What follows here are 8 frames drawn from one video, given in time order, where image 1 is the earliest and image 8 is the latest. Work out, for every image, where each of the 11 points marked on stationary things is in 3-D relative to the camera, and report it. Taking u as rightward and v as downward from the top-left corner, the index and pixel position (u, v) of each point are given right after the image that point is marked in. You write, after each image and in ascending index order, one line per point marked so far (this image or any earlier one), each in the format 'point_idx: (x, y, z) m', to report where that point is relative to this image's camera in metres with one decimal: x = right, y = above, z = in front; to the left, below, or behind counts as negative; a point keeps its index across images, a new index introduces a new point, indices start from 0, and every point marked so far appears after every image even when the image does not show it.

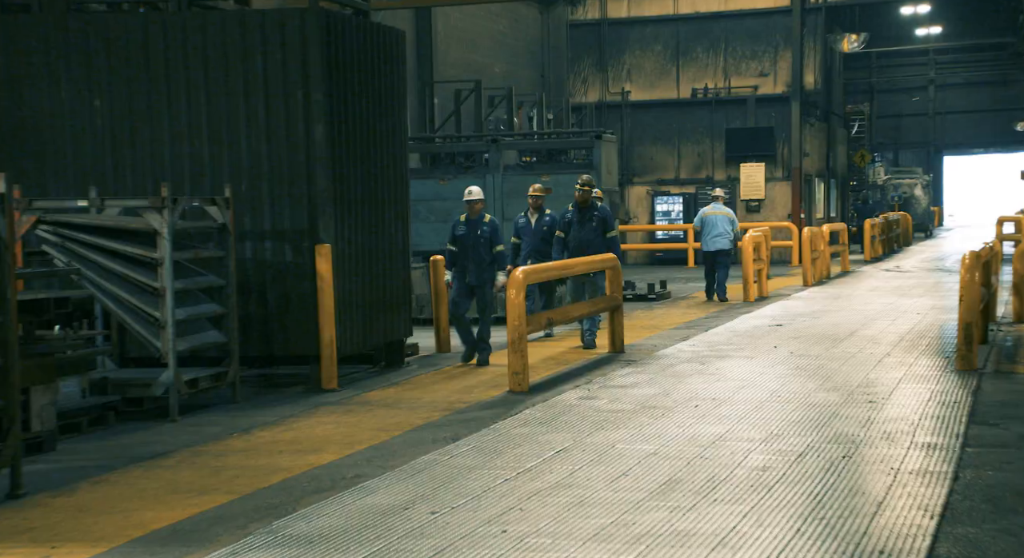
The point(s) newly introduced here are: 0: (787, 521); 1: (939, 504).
0: (+1.7, -1.4, +6.2) m
1: (+2.7, -1.4, +6.1) m
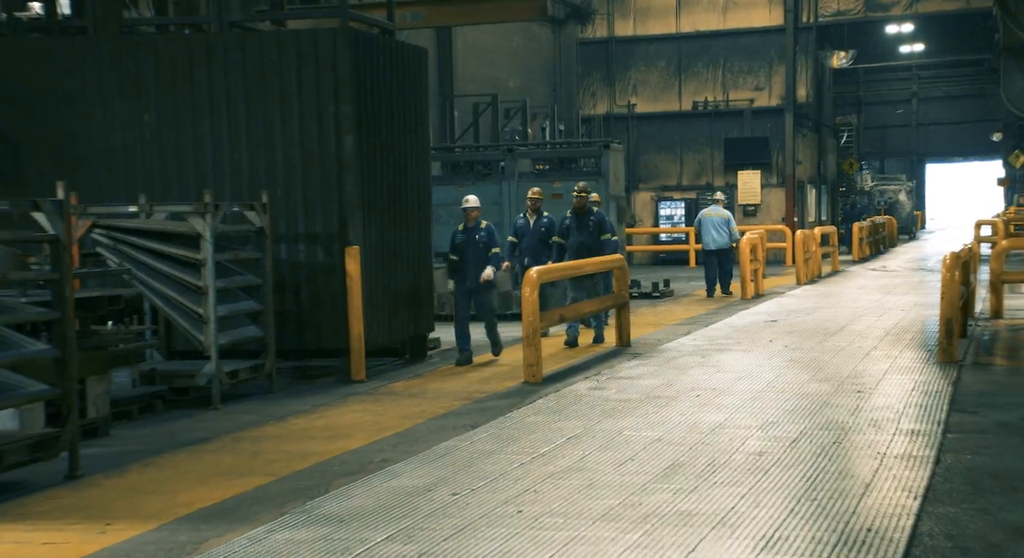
0: (+1.7, -1.5, +6.6) m
1: (+2.7, -1.4, +6.5) m
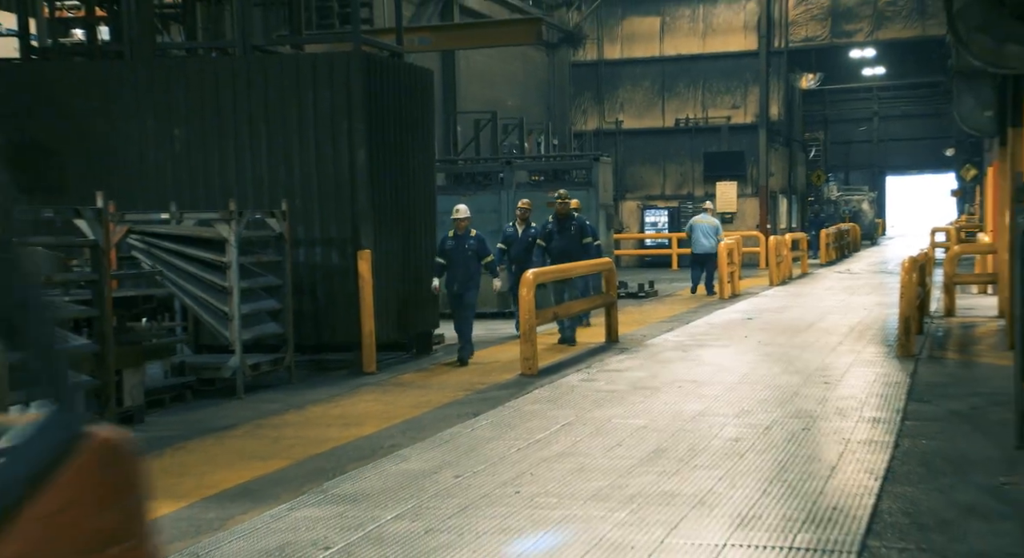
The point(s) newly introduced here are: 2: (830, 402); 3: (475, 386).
0: (+1.7, -1.5, +7.4) m
1: (+2.7, -1.4, +7.3) m
2: (+2.8, -1.1, +8.9) m
3: (-0.3, -1.0, +10.0) m
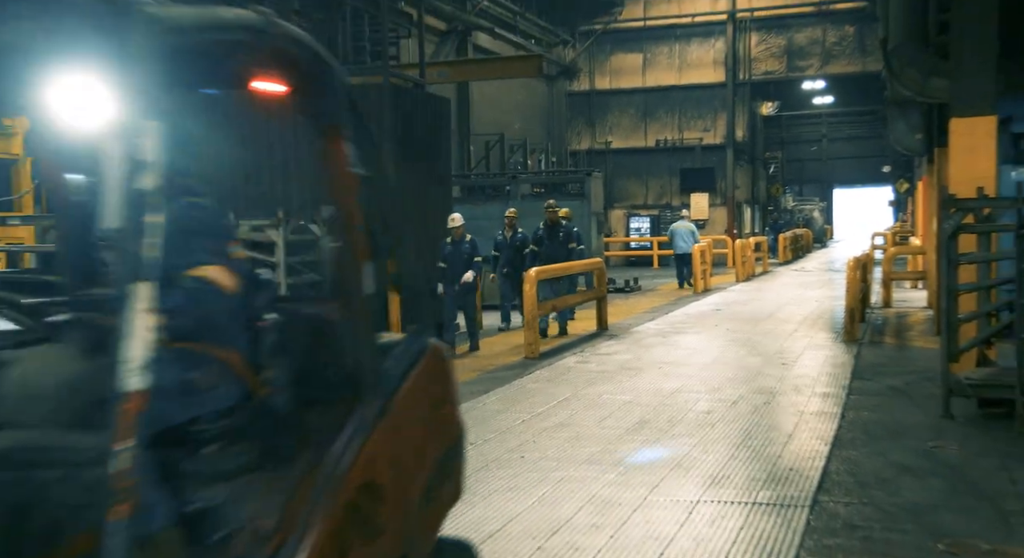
0: (+1.8, -1.4, +9.0) m
1: (+2.8, -1.3, +8.9) m
2: (+2.9, -1.0, +10.6) m
3: (-0.3, -1.0, +11.5) m
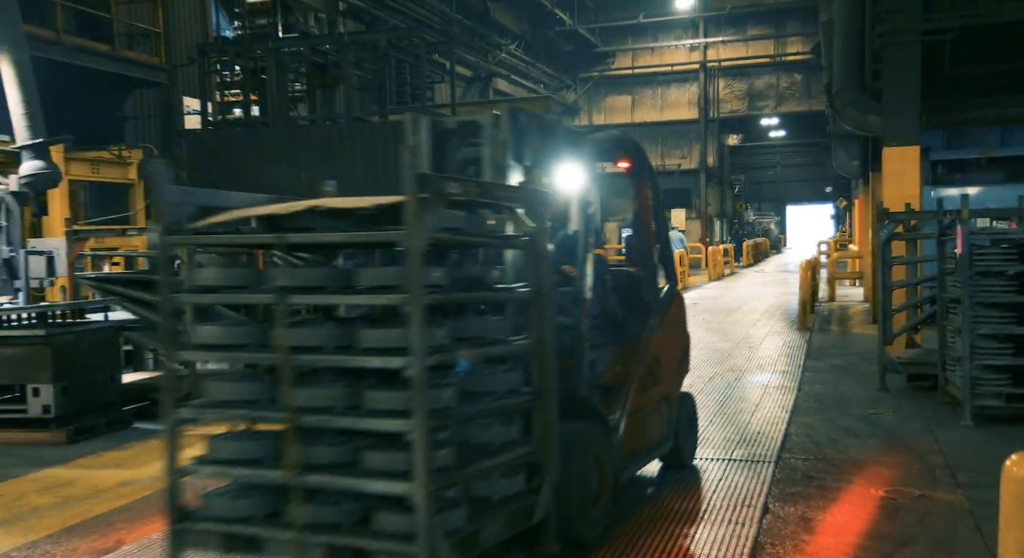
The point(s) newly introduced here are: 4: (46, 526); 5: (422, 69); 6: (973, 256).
0: (+2.1, -1.4, +11.3) m
1: (+3.1, -1.3, +11.3) m
2: (+3.1, -1.0, +12.9) m
3: (-0.2, -1.1, +13.7) m
4: (-3.5, -1.9, +7.6) m
5: (-1.3, +3.3, +15.9) m
6: (+4.4, +0.2, +9.6) m
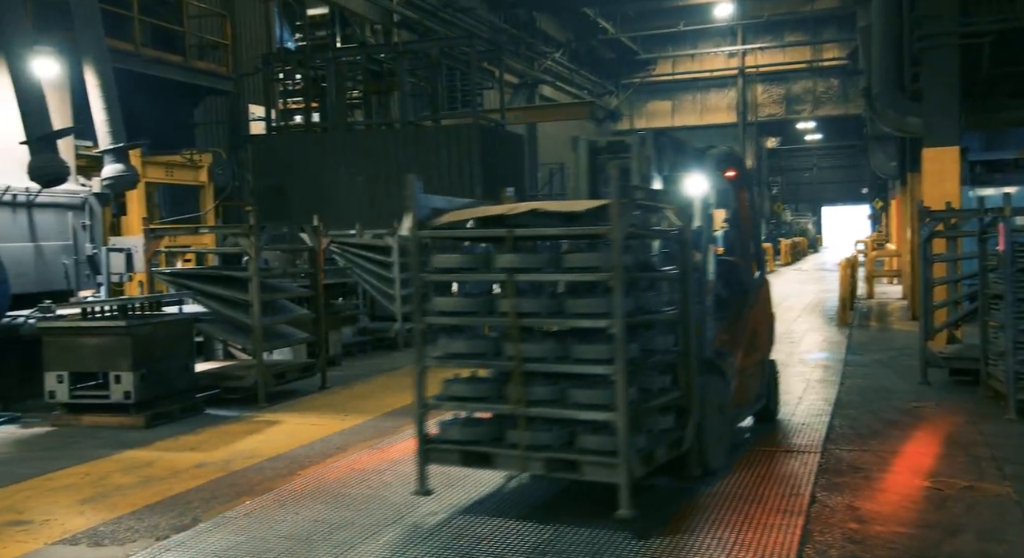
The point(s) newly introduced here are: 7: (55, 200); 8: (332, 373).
0: (+2.7, -1.3, +11.7) m
1: (+3.6, -1.2, +11.7) m
2: (+3.7, -1.0, +13.3) m
3: (+0.5, -1.1, +14.2) m
4: (-3.0, -1.8, +8.2) m
5: (-0.7, +3.3, +16.5) m
6: (+4.9, +0.3, +10.0) m
7: (-5.3, +0.9, +12.0) m
8: (-2.2, -1.1, +12.5) m
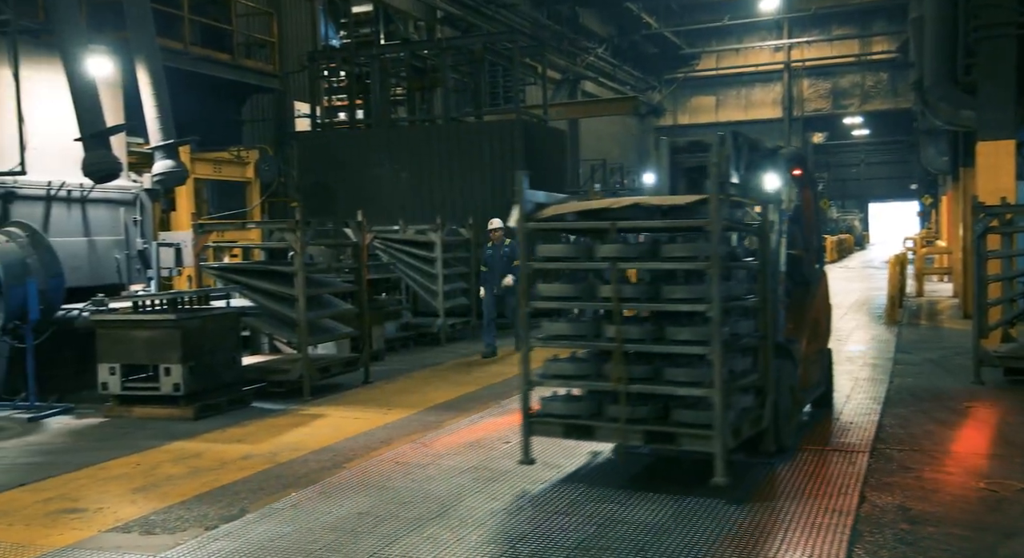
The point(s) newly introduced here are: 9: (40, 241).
0: (+3.2, -1.3, +11.7) m
1: (+4.1, -1.2, +11.6) m
2: (+4.2, -0.9, +13.2) m
3: (+1.0, -1.0, +14.2) m
4: (-2.7, -1.7, +8.3) m
5: (0.0, +3.3, +16.6) m
6: (+5.3, +0.3, +9.8) m
7: (-4.8, +1.0, +12.2) m
8: (-1.7, -1.1, +12.6) m
9: (-4.9, +0.4, +10.6) m
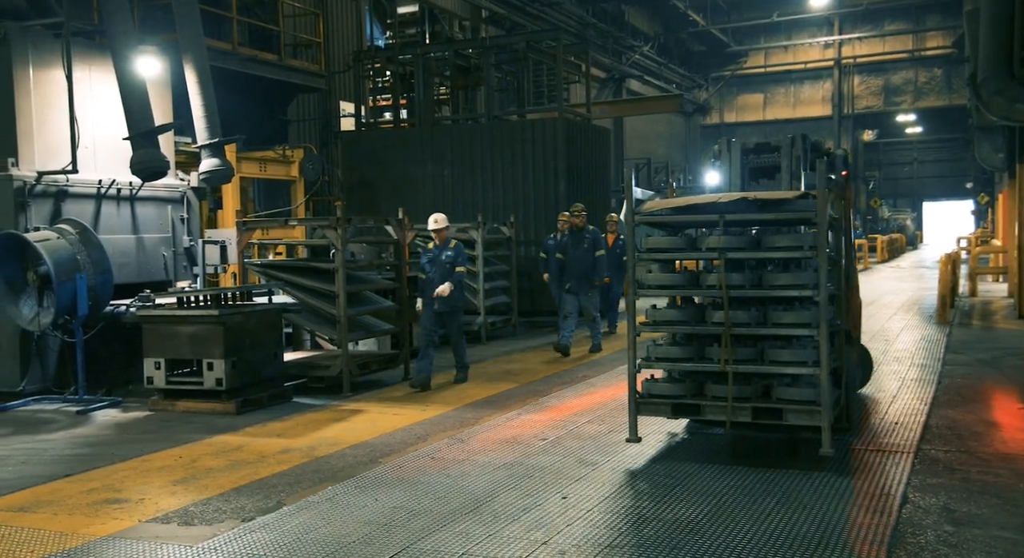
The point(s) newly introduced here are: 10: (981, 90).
0: (+3.6, -1.3, +11.4) m
1: (+4.6, -1.2, +11.3) m
2: (+4.7, -1.0, +12.9) m
3: (+1.6, -1.0, +14.1) m
4: (-2.4, -1.7, +8.4) m
5: (+0.8, +3.3, +16.5) m
6: (+5.6, +0.3, +9.5) m
7: (-4.3, +1.0, +12.4) m
8: (-1.2, -1.1, +12.6) m
9: (-4.5, +0.4, +10.9) m
10: (+6.1, +2.4, +13.5) m
